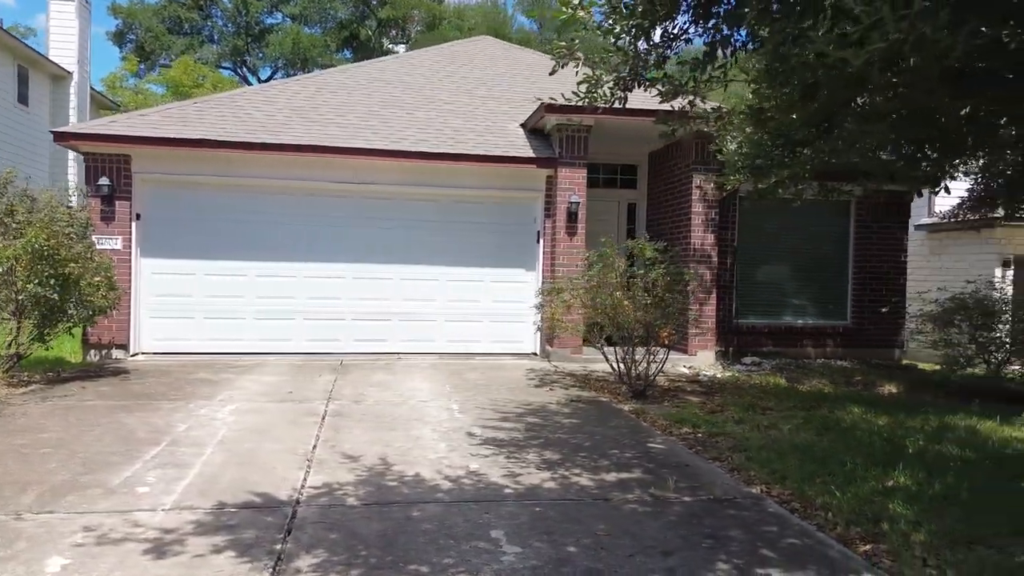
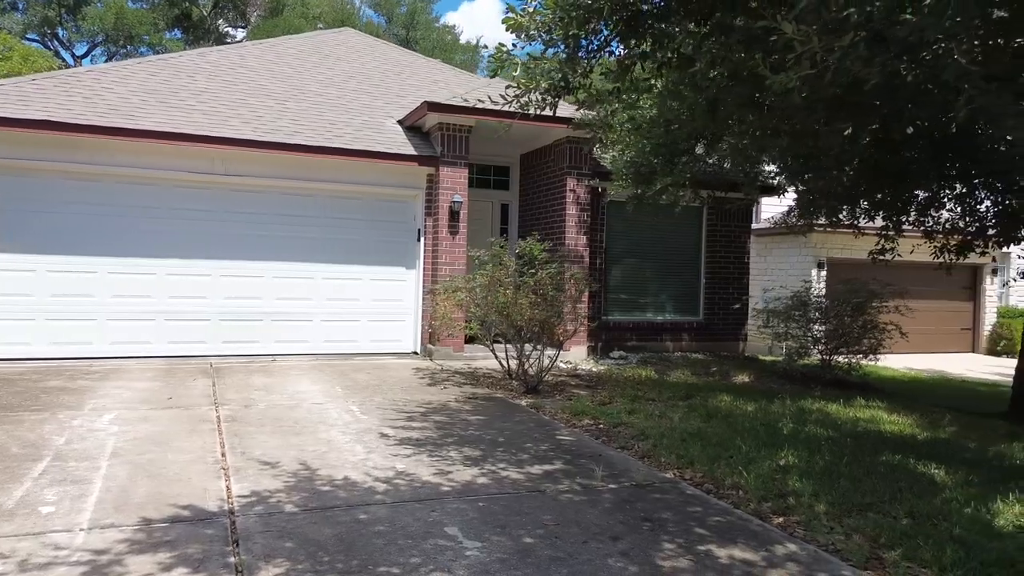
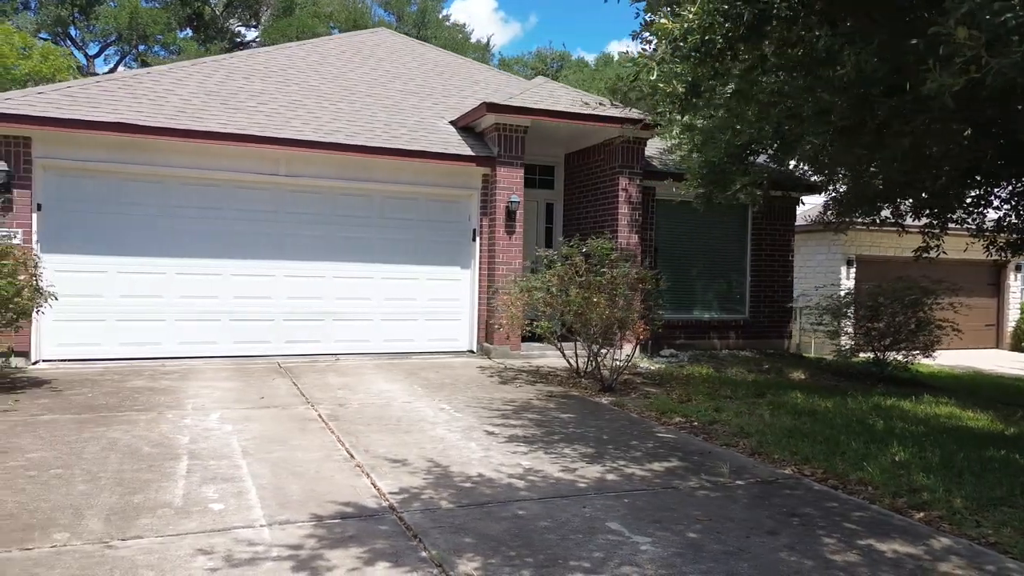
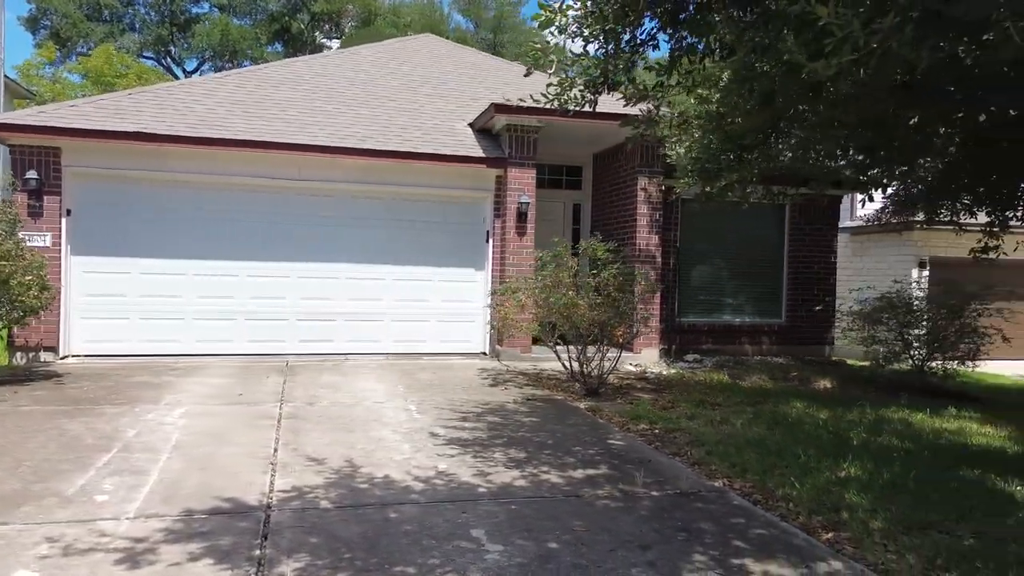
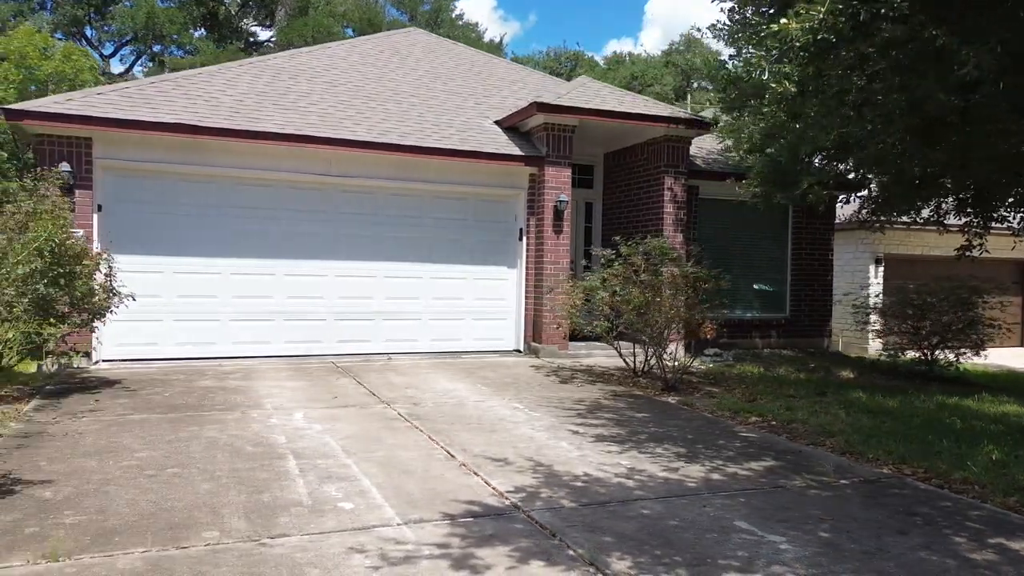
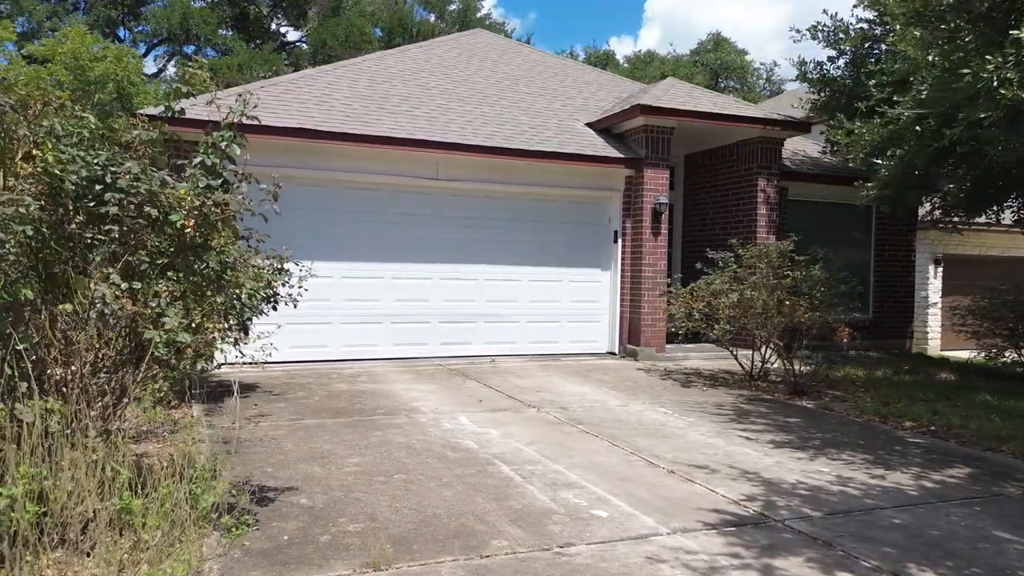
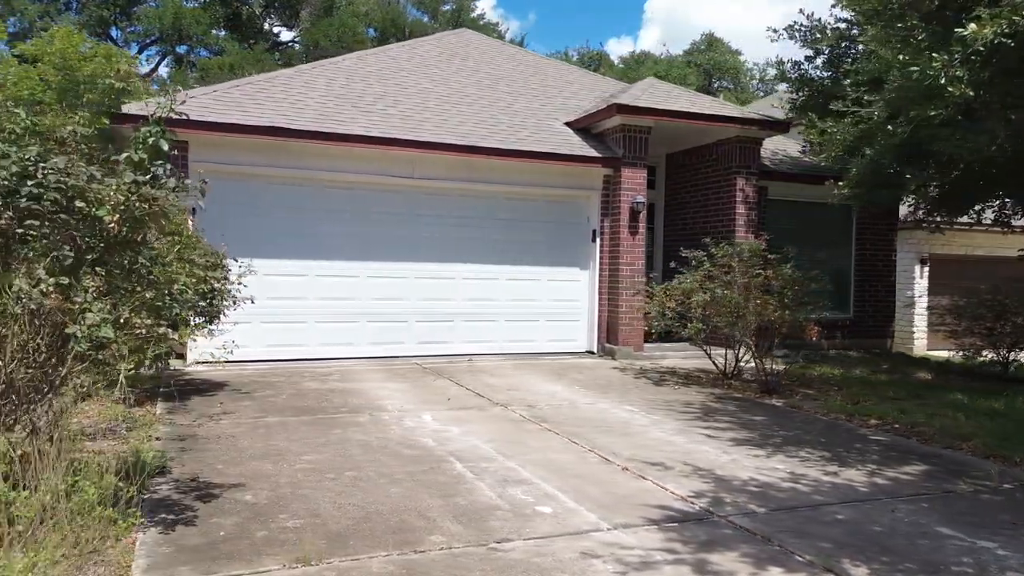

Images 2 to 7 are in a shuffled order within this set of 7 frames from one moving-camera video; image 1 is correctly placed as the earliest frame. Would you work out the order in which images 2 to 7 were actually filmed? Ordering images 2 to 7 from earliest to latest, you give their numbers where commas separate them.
4, 2, 3, 5, 7, 6
